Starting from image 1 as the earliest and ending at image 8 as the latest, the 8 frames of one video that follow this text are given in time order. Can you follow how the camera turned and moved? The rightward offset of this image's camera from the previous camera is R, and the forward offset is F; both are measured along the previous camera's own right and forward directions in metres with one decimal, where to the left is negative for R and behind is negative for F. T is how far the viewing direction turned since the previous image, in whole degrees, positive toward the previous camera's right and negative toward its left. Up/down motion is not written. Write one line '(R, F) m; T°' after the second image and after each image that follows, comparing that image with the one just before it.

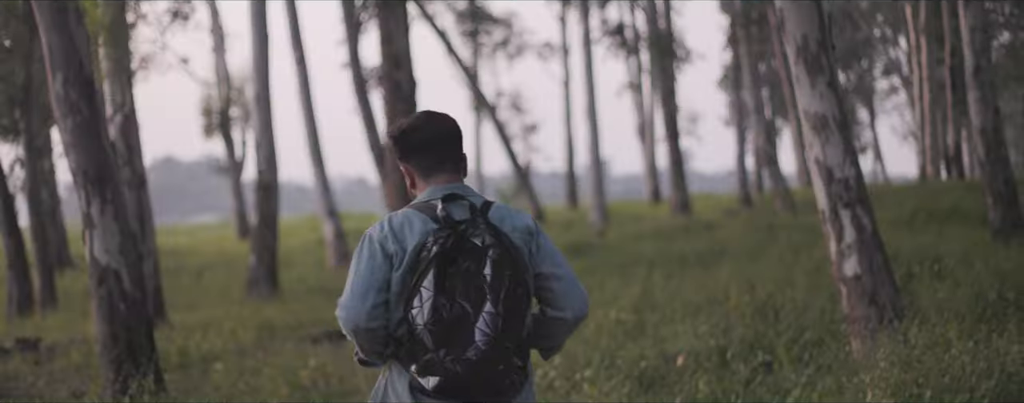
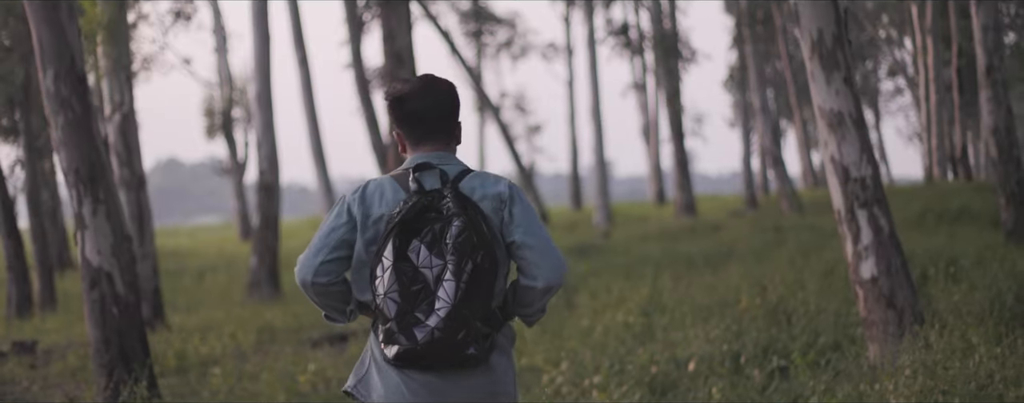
(0.0, +0.3) m; 0°
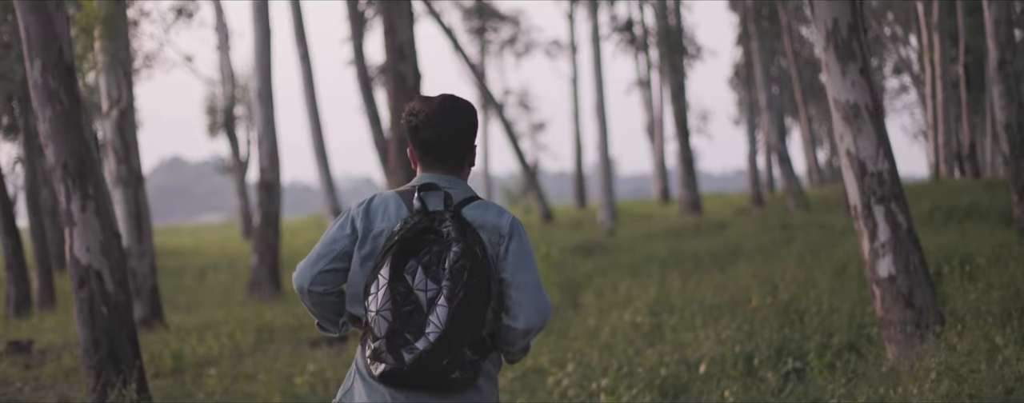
(0.0, +0.3) m; 0°
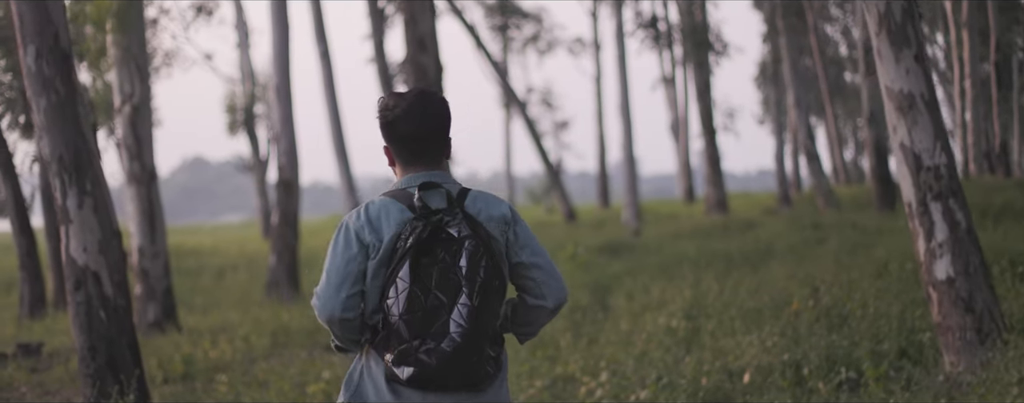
(0.0, +0.6) m; -1°
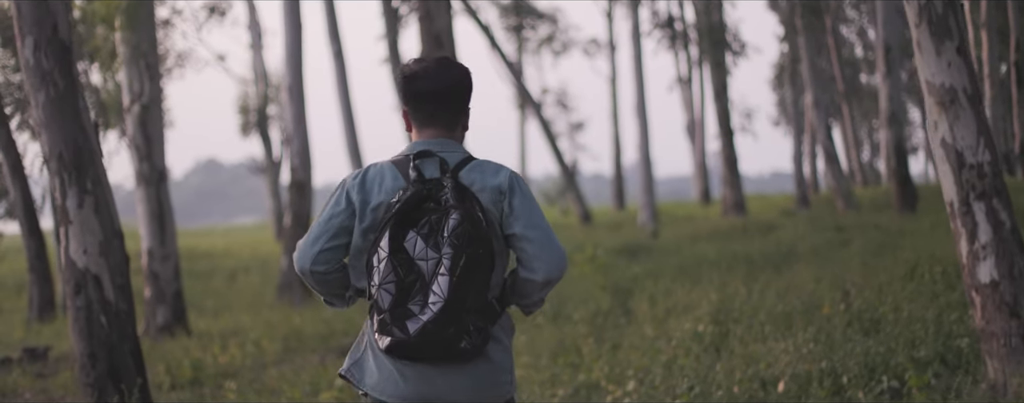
(0.0, +0.4) m; -1°
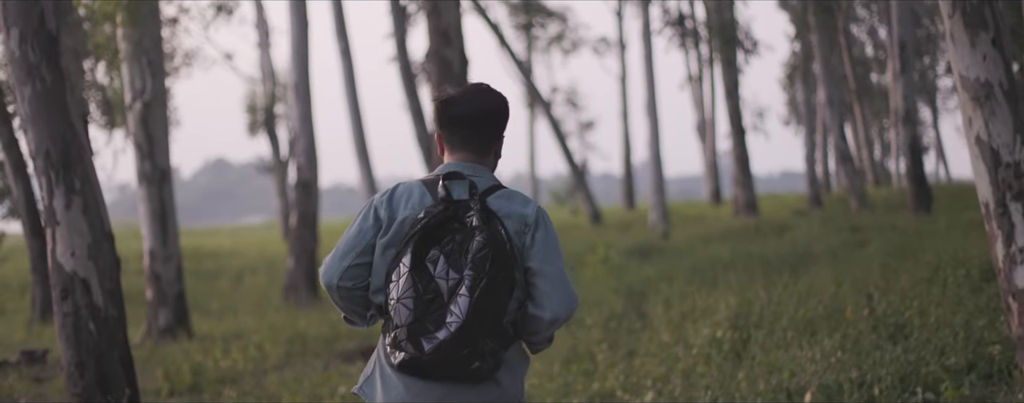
(0.0, +0.4) m; 0°
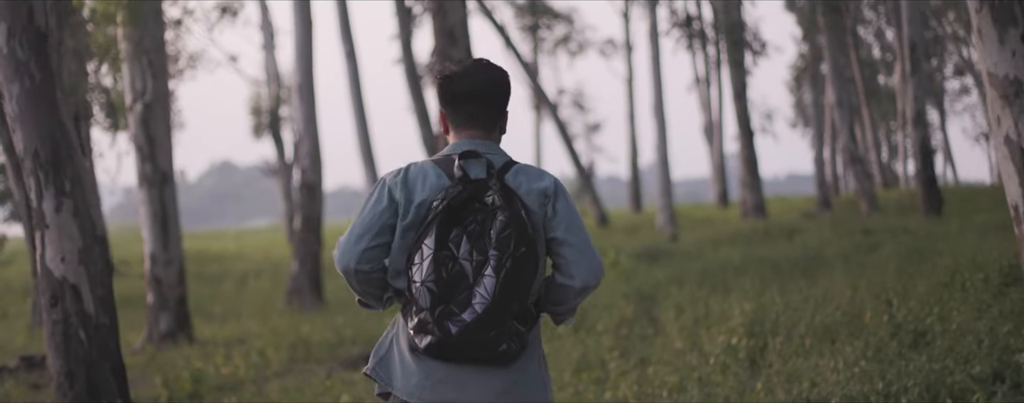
(0.0, +0.3) m; 0°
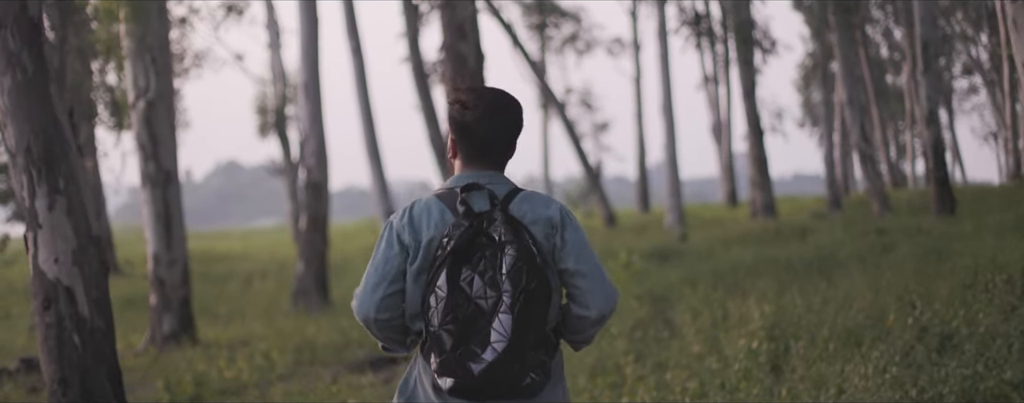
(0.0, +0.3) m; 0°
